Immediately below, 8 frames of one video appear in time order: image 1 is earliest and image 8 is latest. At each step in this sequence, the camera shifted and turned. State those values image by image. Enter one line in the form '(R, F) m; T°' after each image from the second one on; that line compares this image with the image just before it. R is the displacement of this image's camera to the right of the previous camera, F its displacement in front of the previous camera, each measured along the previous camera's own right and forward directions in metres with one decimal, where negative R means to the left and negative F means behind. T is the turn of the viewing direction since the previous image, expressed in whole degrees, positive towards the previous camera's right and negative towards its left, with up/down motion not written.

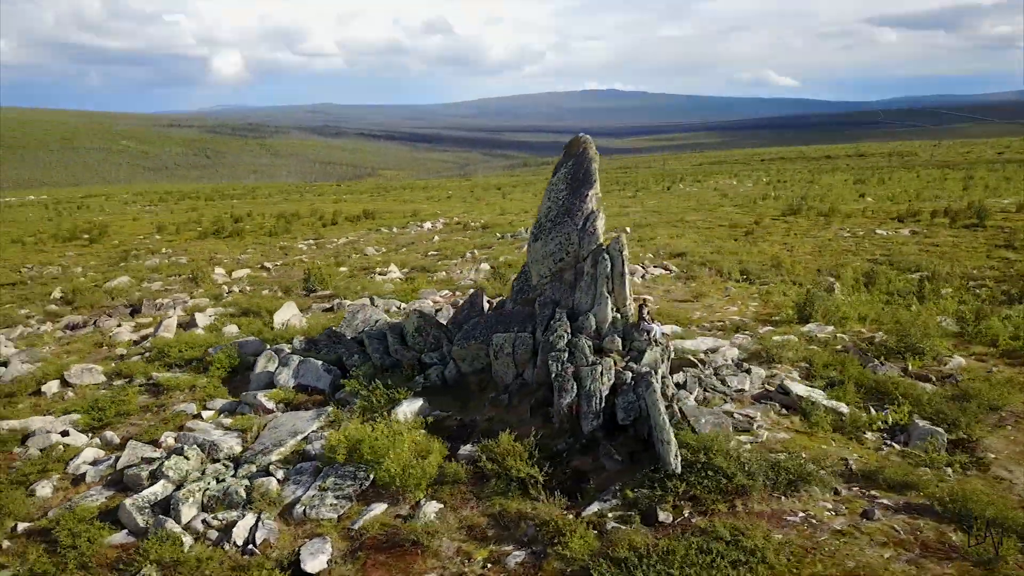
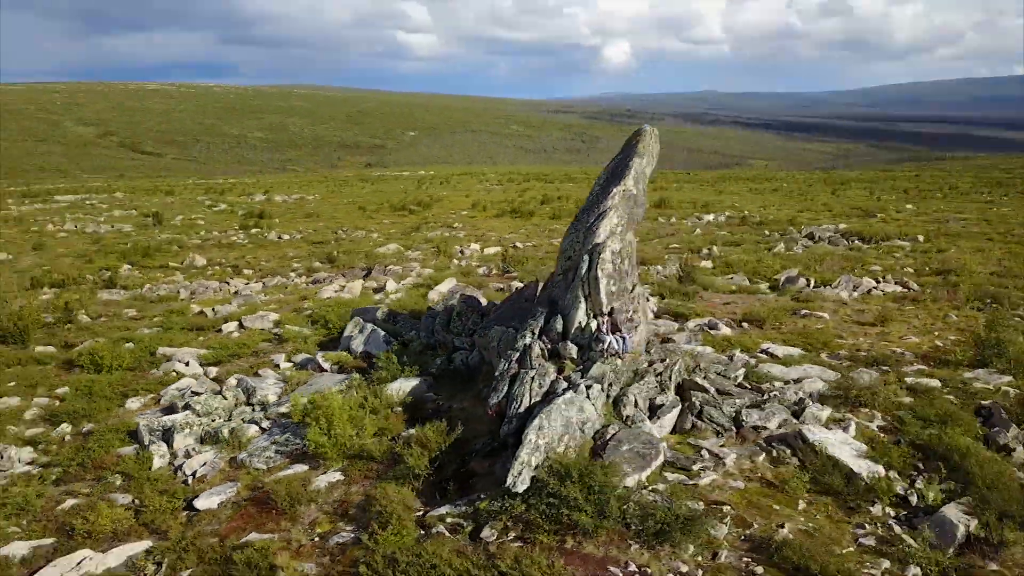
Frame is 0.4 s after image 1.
(+4.4, +1.2) m; -25°
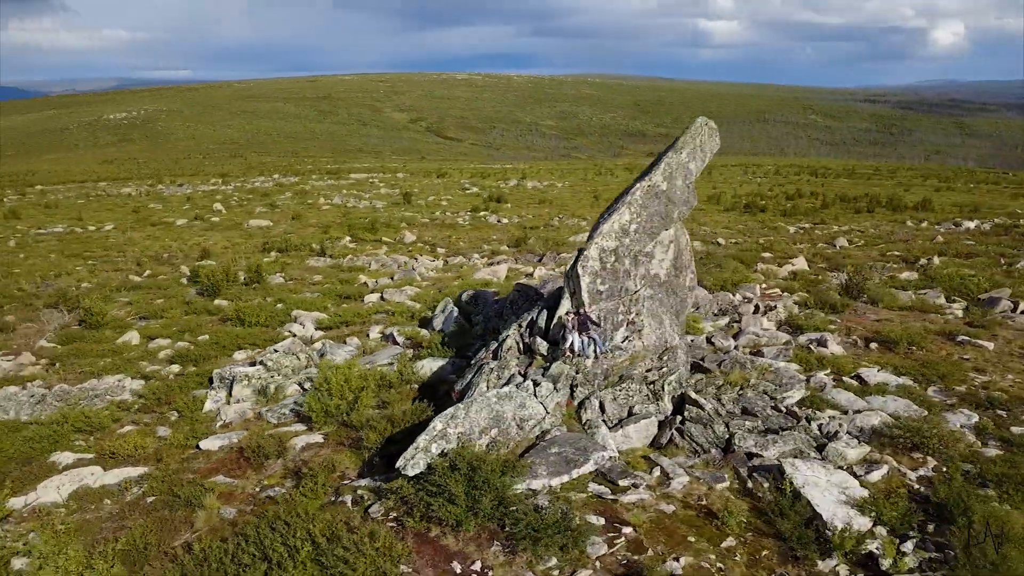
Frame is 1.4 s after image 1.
(+3.2, +0.6) m; -20°
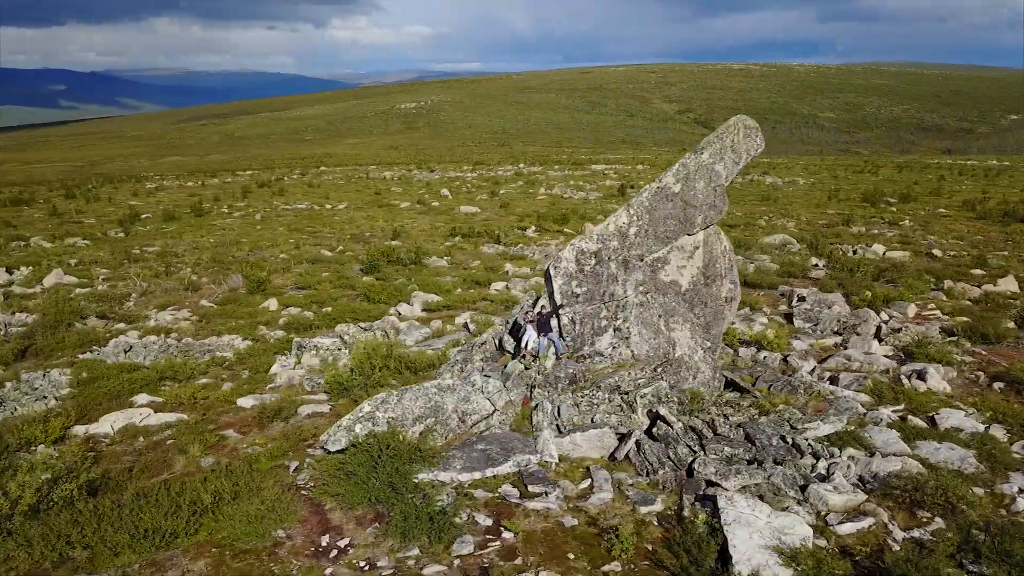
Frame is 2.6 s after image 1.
(+3.1, +0.4) m; -18°
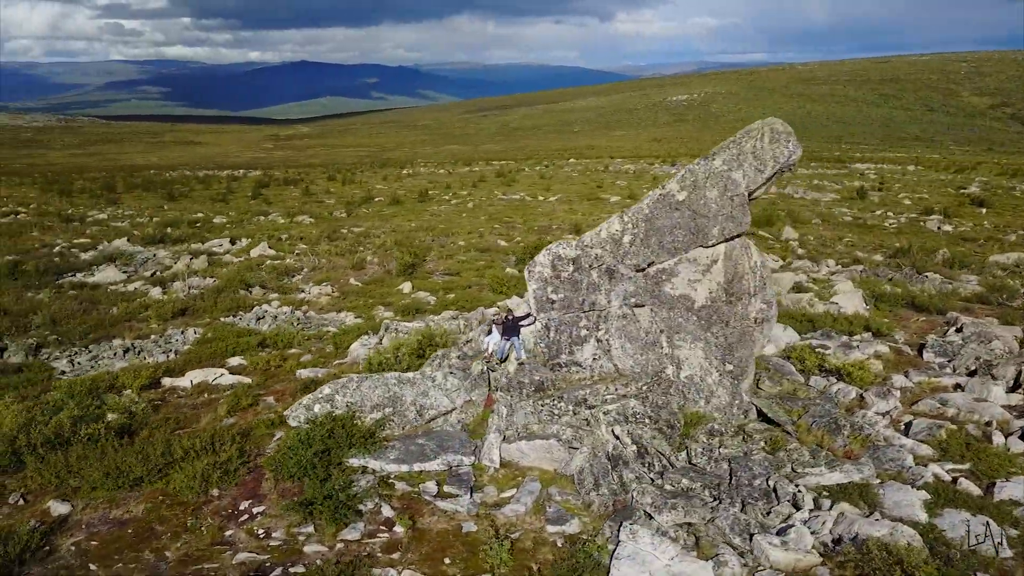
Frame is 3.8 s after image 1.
(+3.0, +0.5) m; -18°
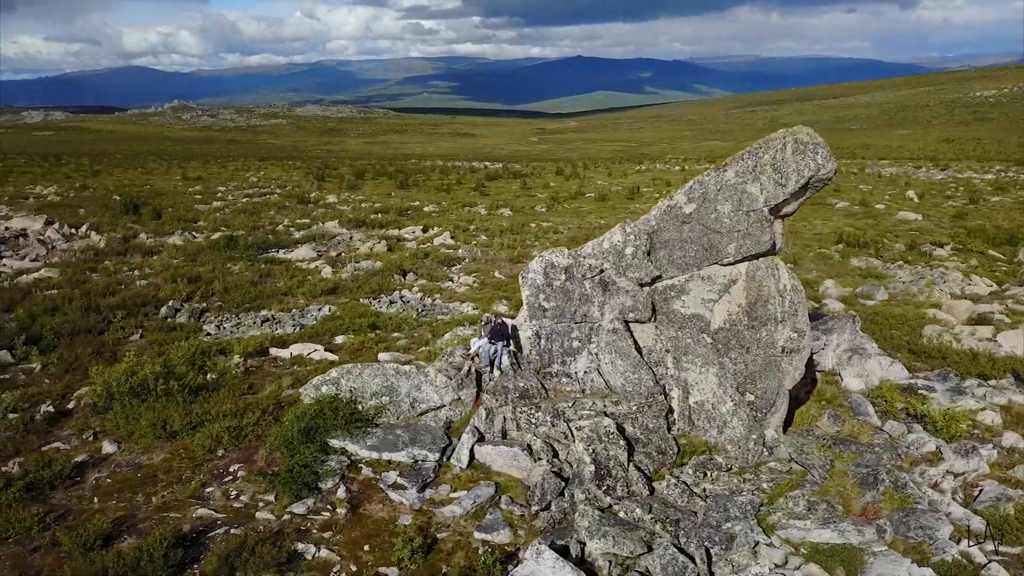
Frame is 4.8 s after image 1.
(+2.7, +0.4) m; -18°
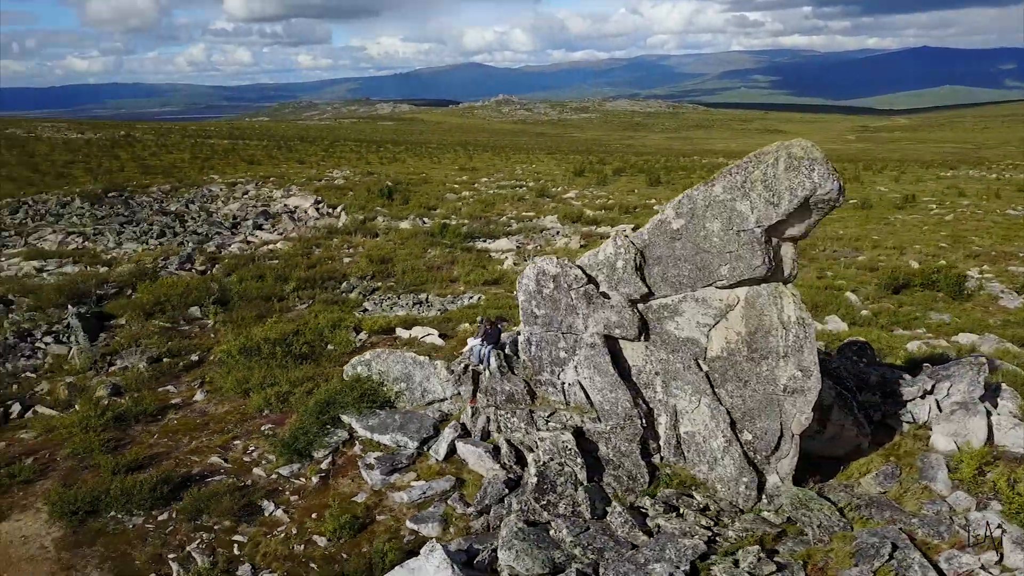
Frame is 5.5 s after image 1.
(+3.1, +0.5) m; -21°
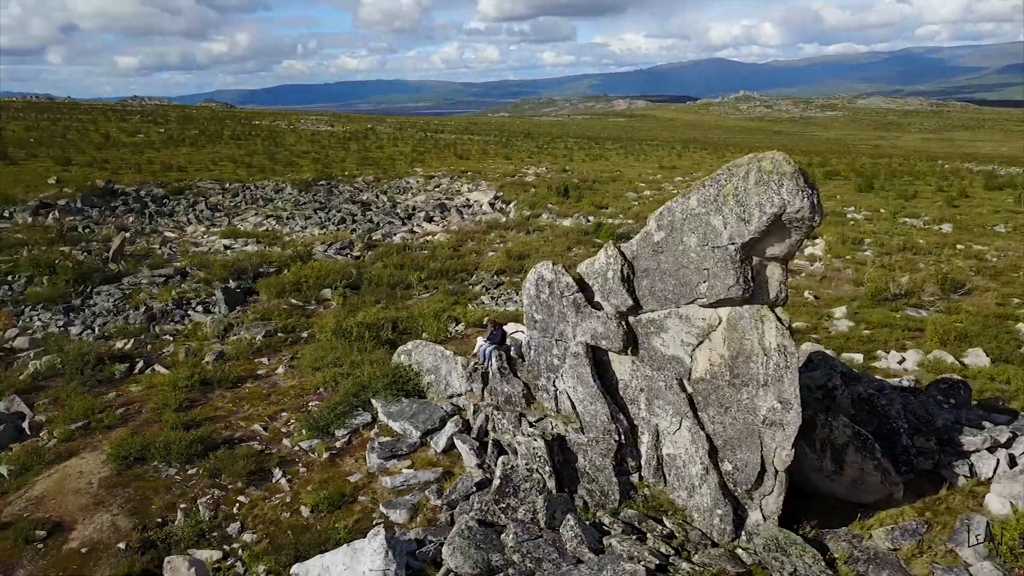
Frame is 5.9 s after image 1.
(+2.3, +0.2) m; -16°
